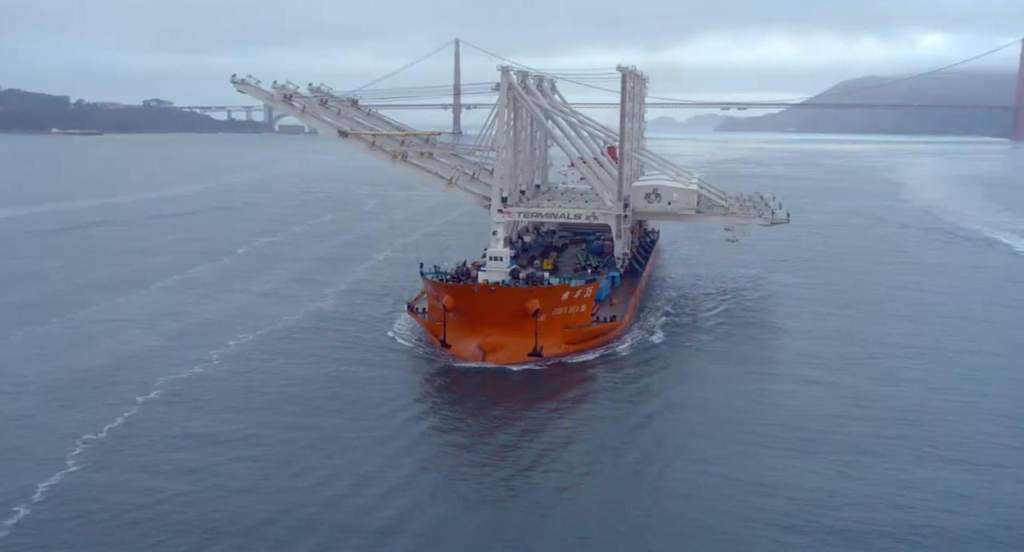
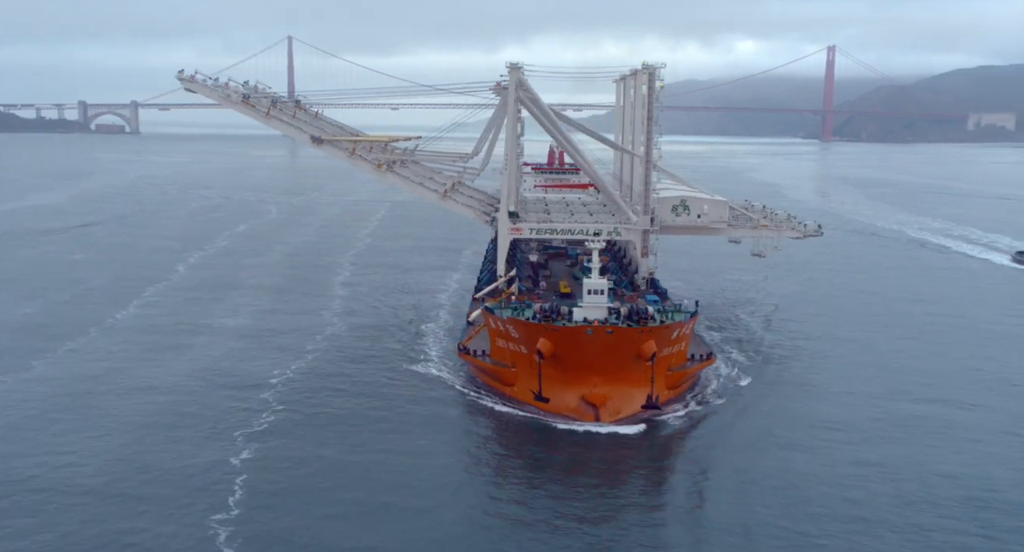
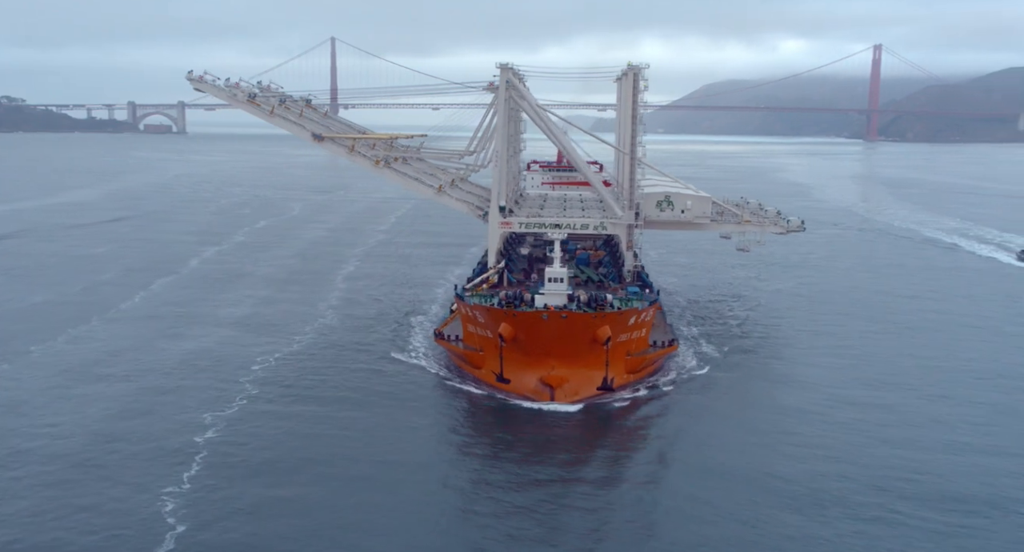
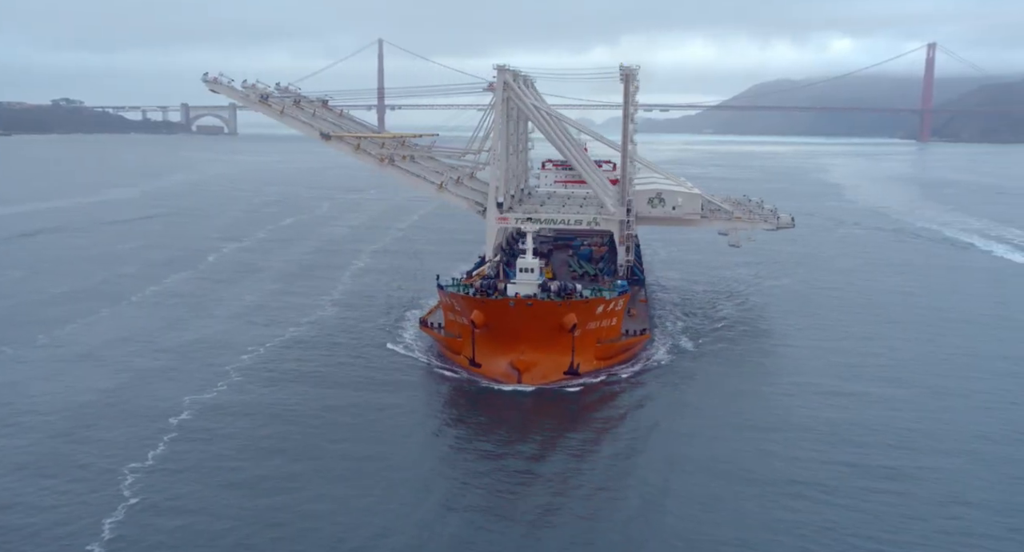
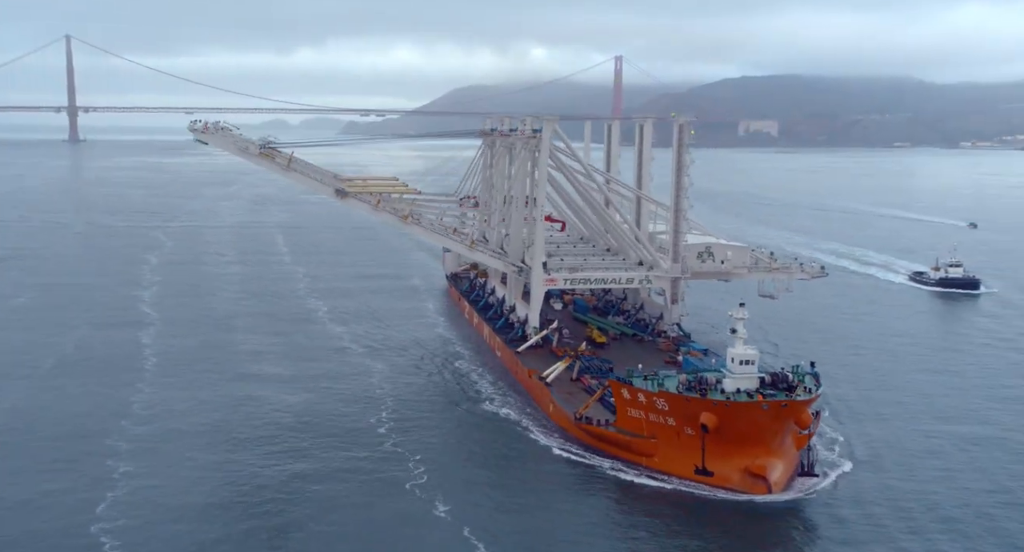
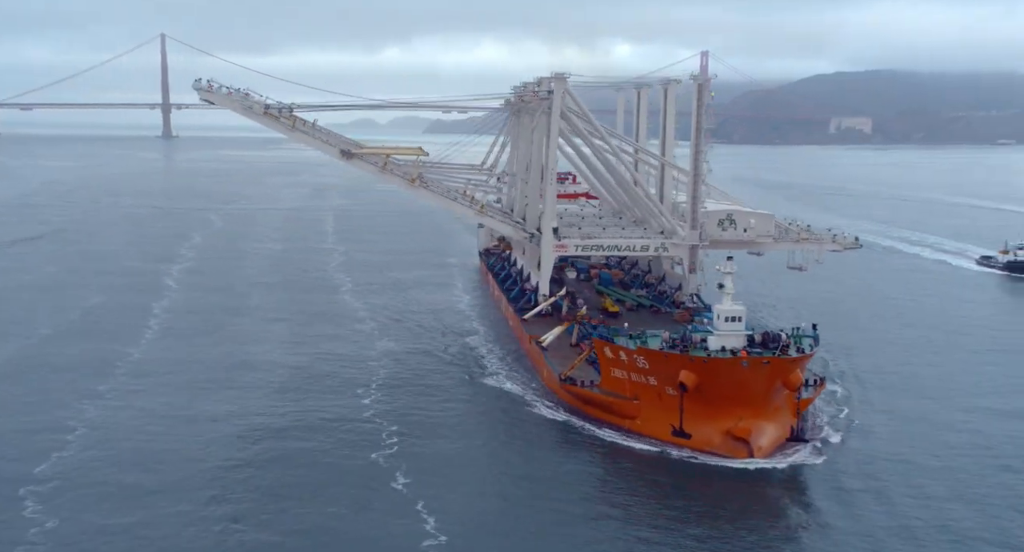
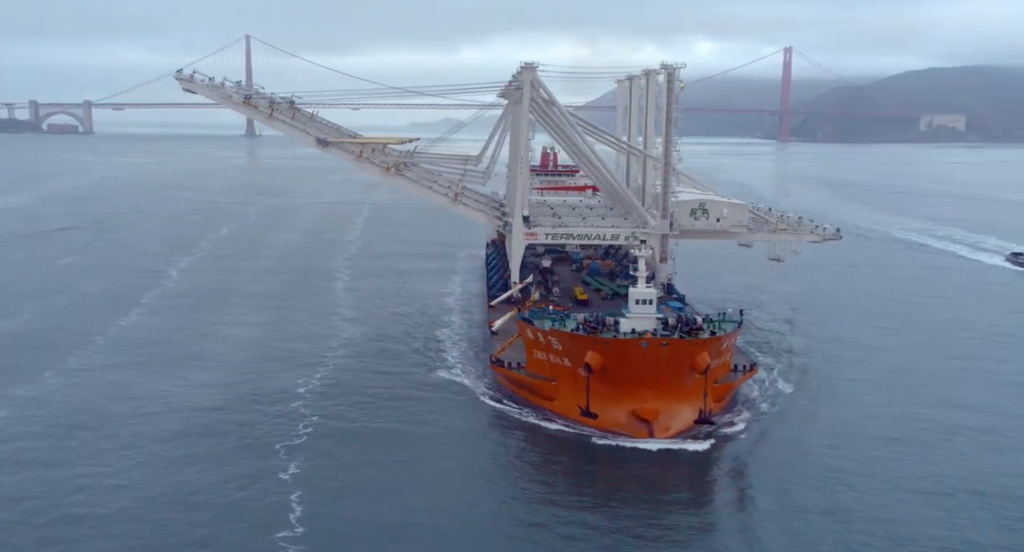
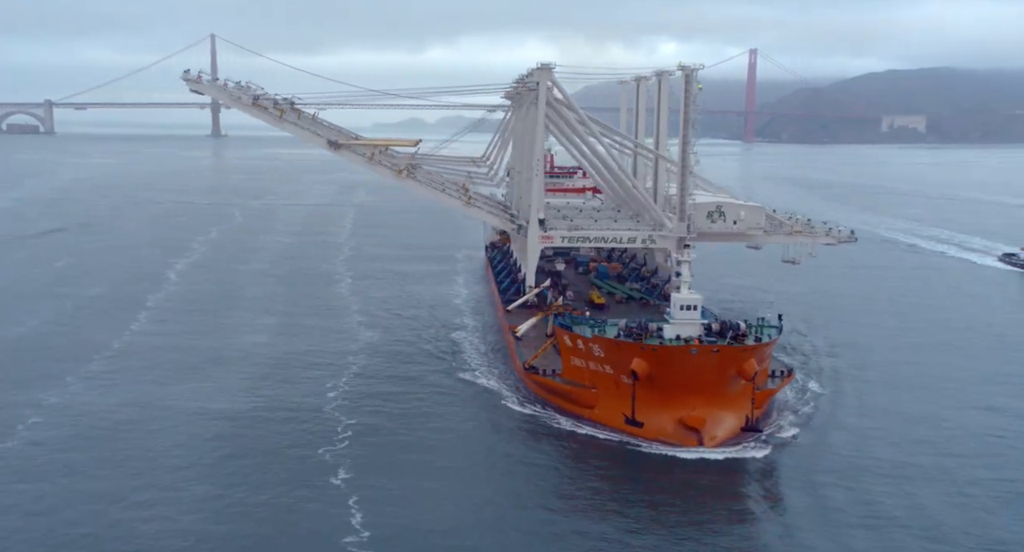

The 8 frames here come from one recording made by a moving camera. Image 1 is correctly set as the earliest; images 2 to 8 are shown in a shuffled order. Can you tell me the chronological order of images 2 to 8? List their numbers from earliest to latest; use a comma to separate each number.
4, 3, 2, 7, 8, 6, 5
